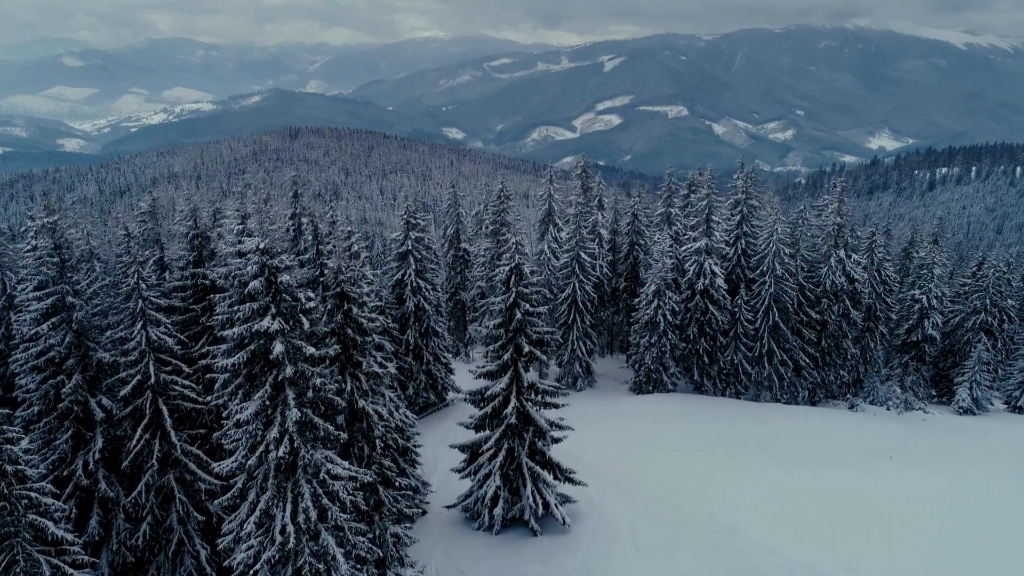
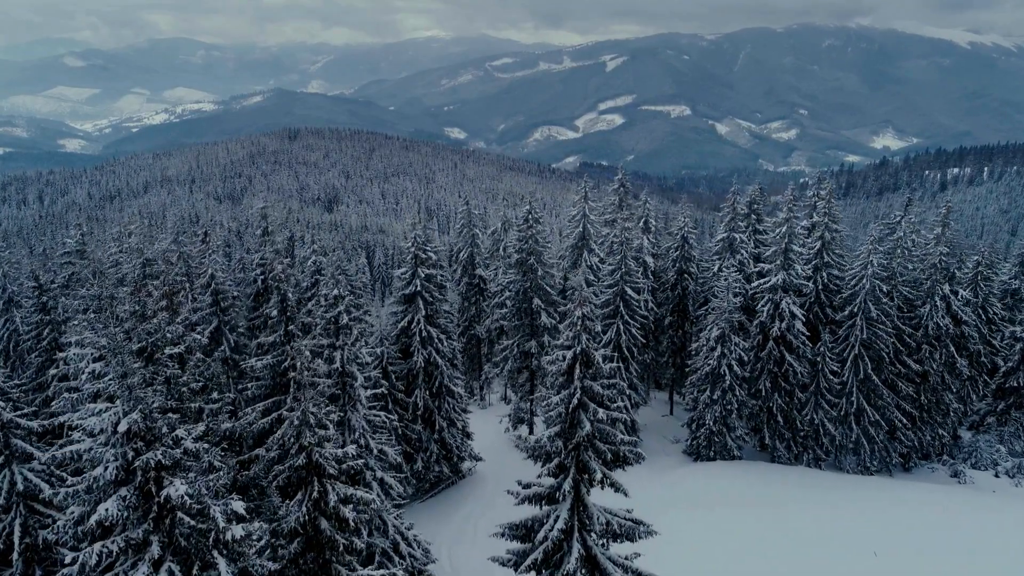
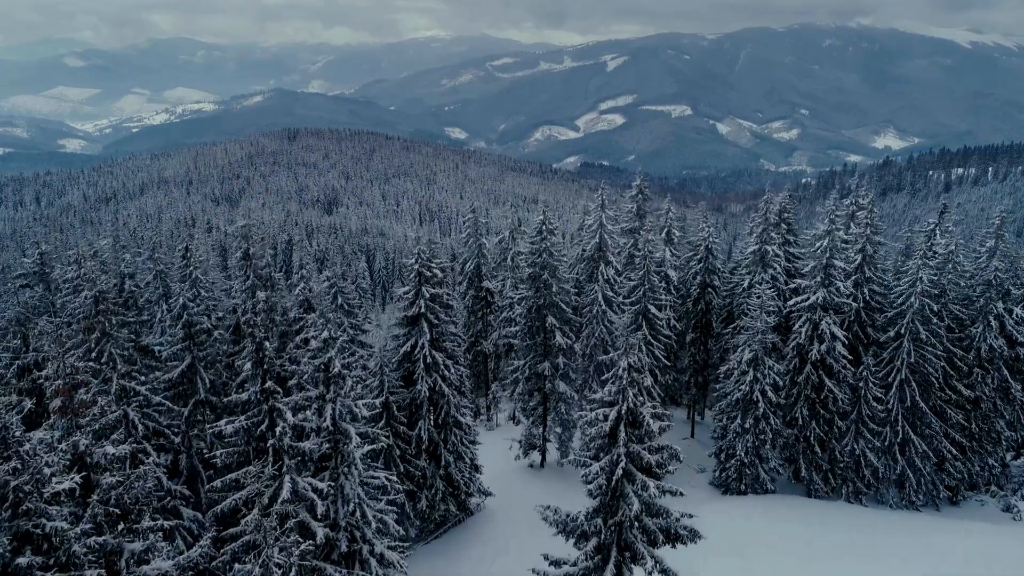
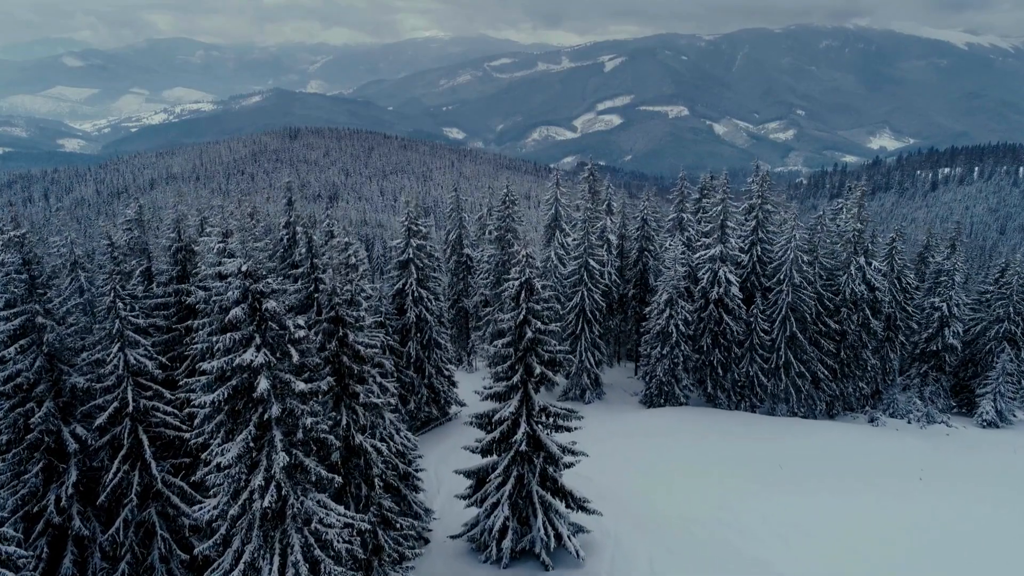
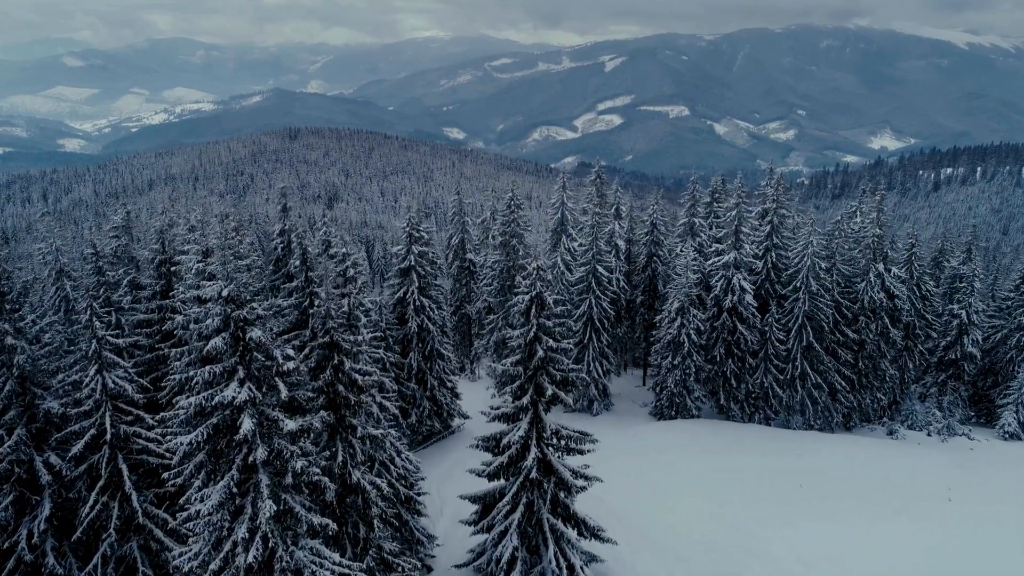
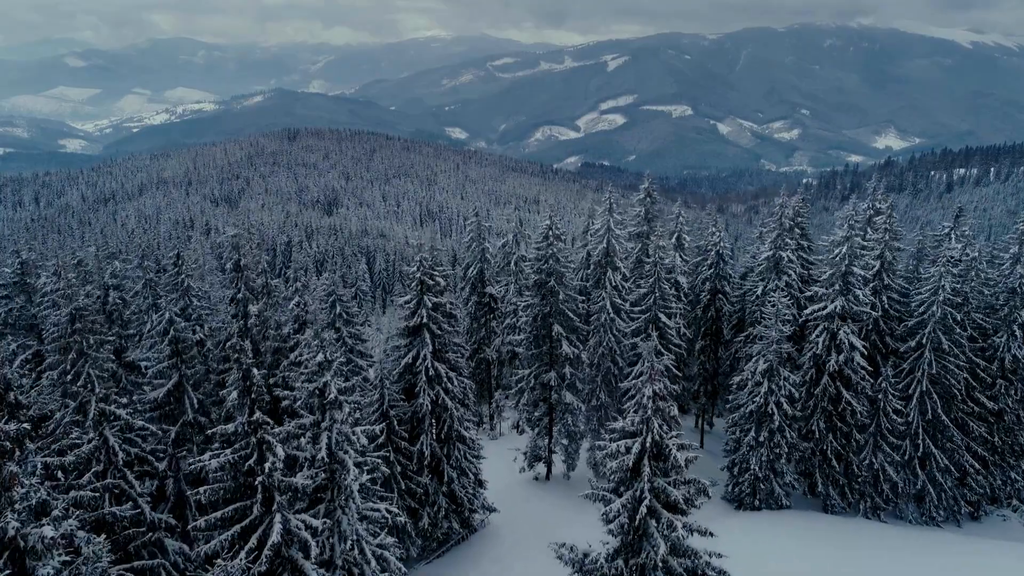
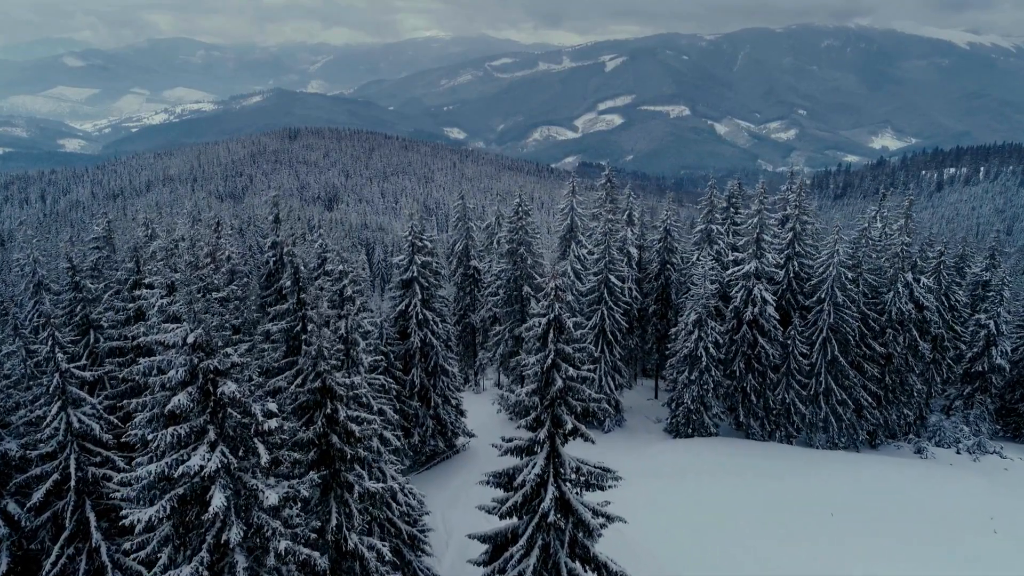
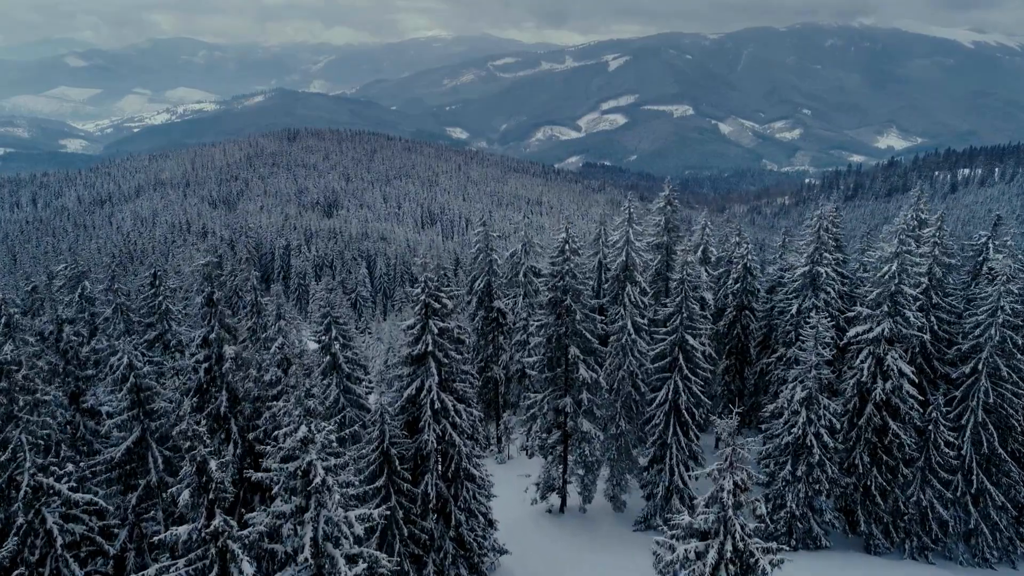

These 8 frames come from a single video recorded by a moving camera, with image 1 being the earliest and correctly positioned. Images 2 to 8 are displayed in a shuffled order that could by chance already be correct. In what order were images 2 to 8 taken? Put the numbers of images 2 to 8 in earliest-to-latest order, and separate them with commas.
4, 5, 7, 2, 3, 6, 8
